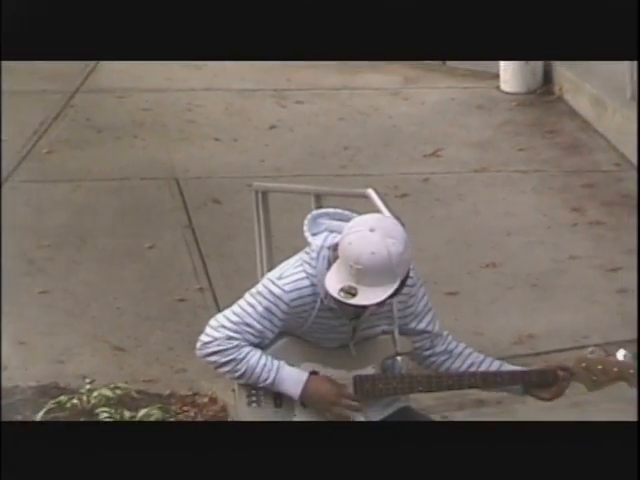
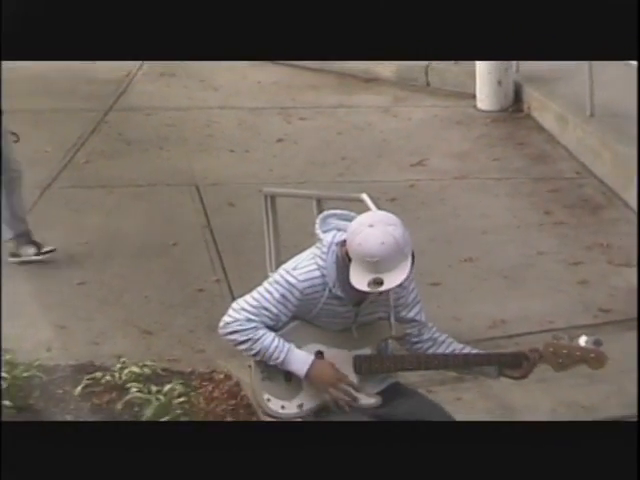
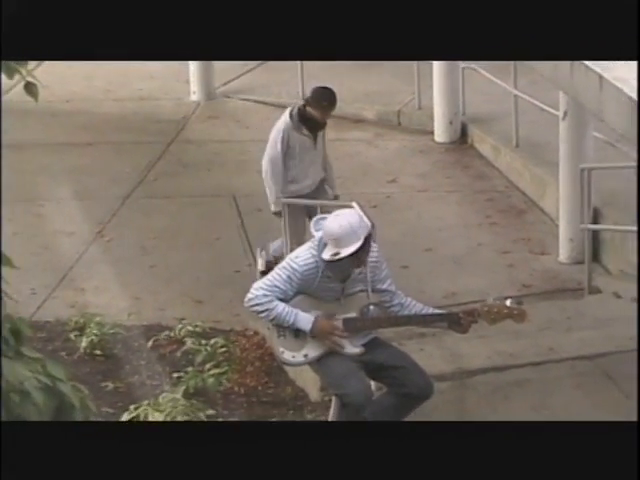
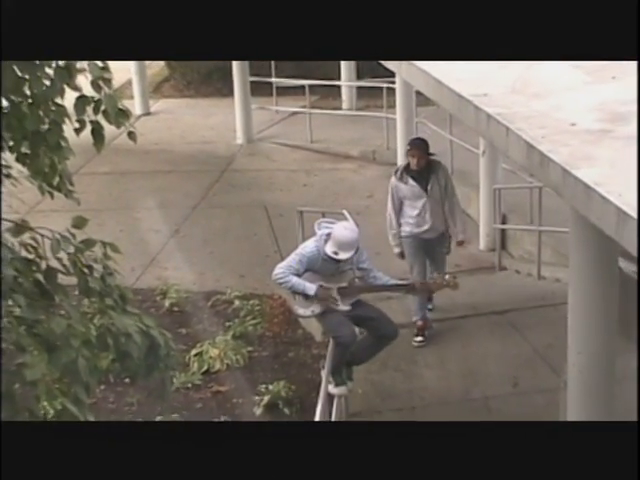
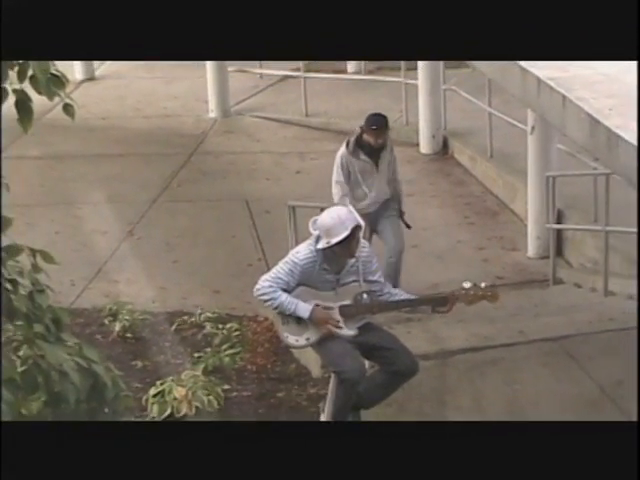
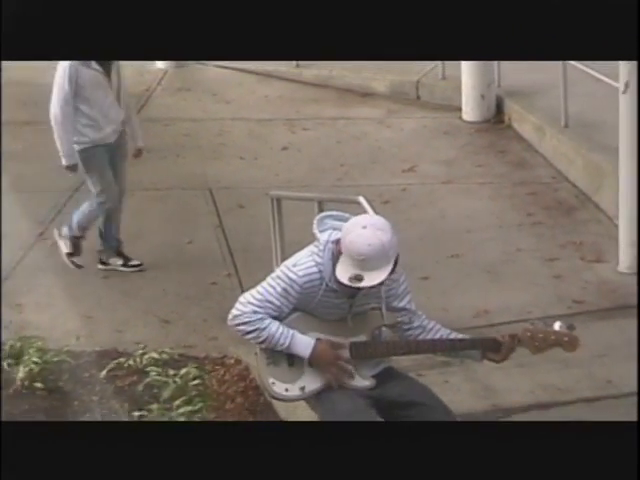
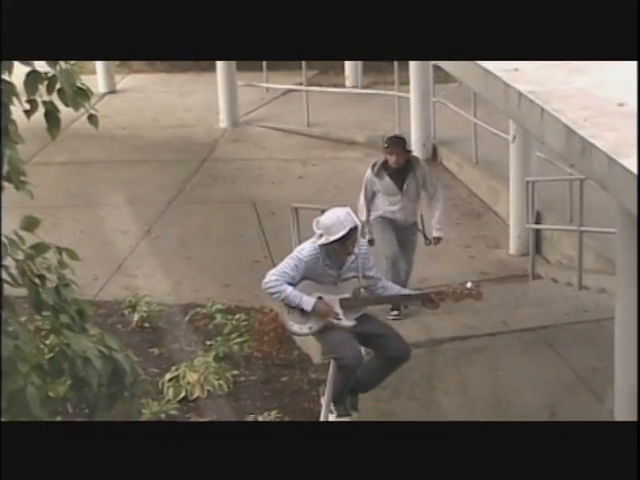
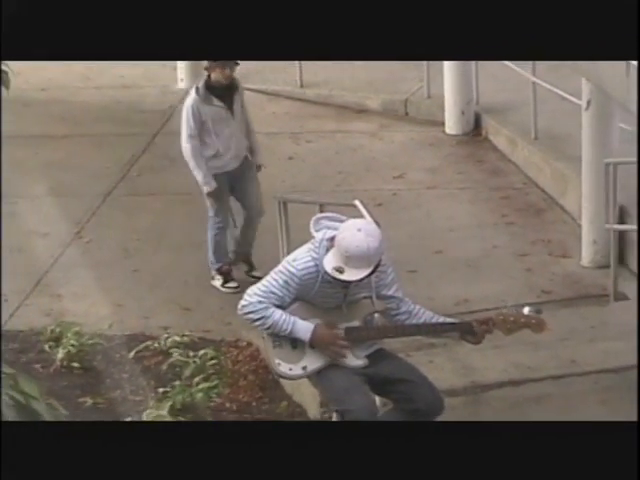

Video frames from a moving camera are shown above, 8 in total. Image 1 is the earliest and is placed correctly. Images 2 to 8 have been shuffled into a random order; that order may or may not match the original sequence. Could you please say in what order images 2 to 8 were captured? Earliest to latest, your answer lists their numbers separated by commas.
2, 6, 8, 3, 5, 7, 4
